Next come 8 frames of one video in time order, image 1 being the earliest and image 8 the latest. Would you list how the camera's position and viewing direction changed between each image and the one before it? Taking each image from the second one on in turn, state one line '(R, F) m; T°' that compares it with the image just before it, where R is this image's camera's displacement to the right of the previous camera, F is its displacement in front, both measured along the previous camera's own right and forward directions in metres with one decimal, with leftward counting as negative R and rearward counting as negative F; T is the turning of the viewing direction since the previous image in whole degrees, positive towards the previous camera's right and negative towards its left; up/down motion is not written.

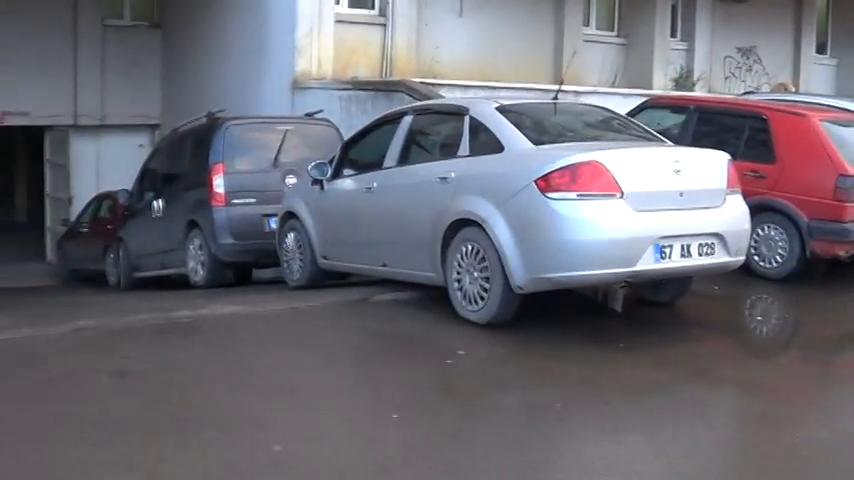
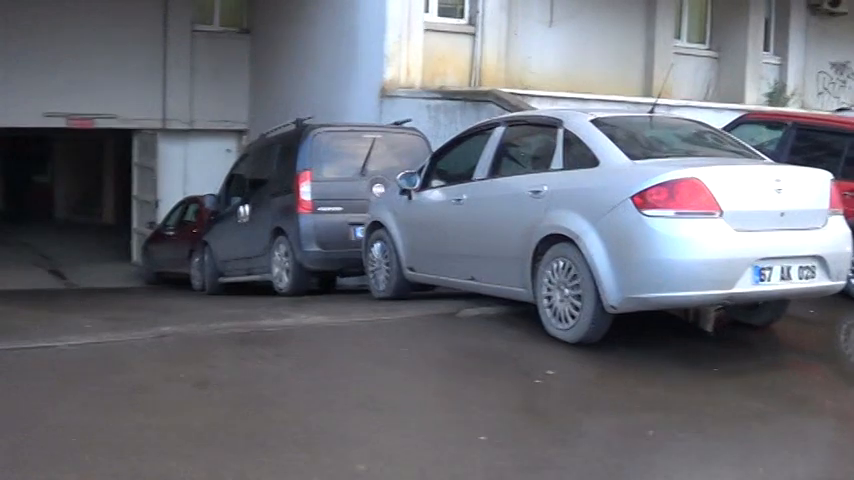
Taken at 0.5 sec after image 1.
(0.0, +0.2) m; -3°
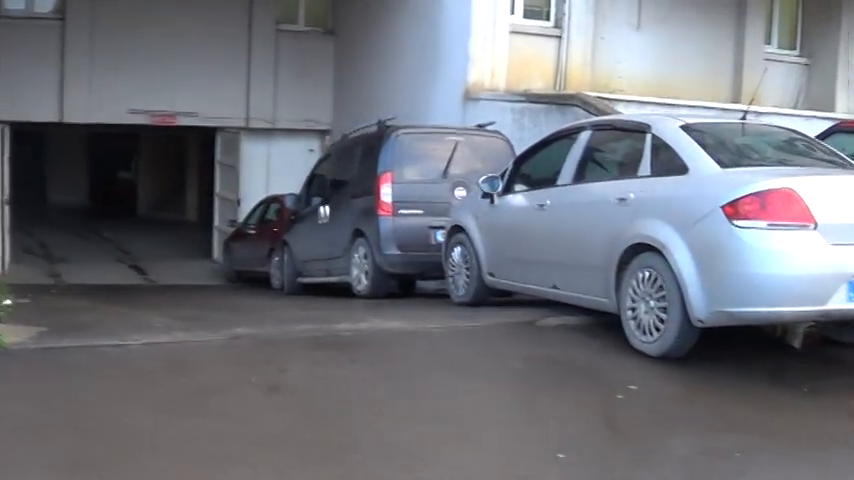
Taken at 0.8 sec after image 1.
(0.0, +0.2) m; -3°
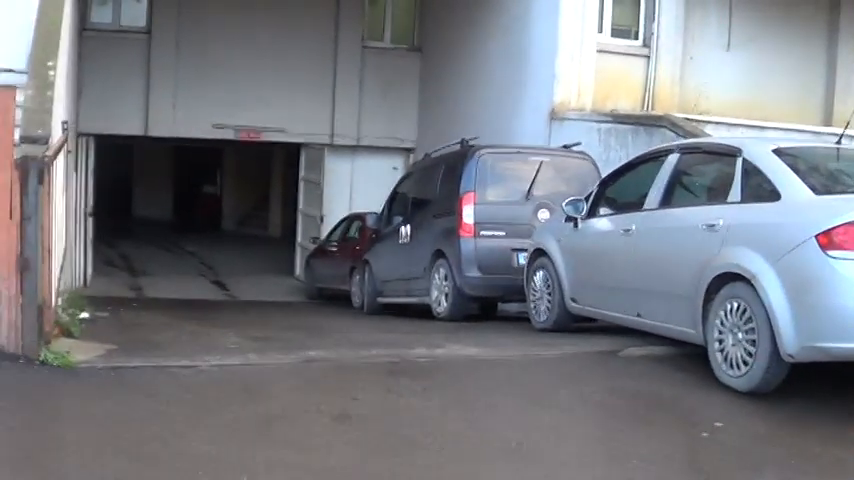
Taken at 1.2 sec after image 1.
(0.0, +0.2) m; -3°
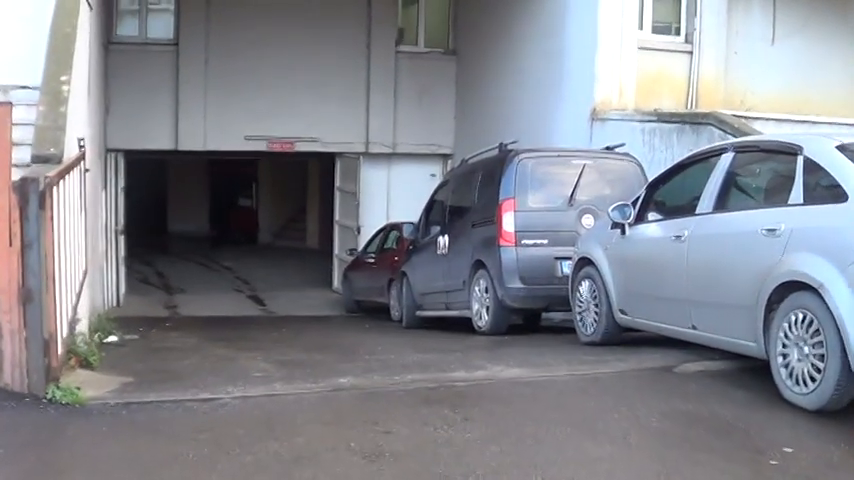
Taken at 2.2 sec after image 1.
(0.0, +0.5) m; -2°
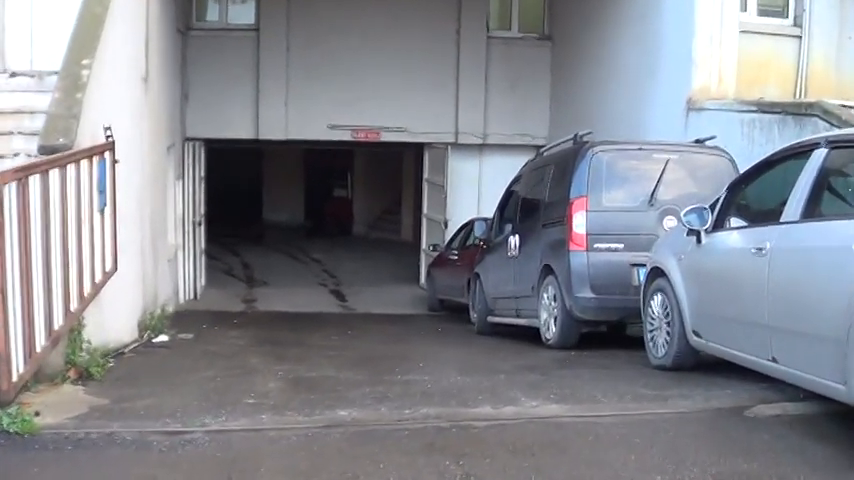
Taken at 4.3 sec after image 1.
(+0.4, +1.1) m; -5°
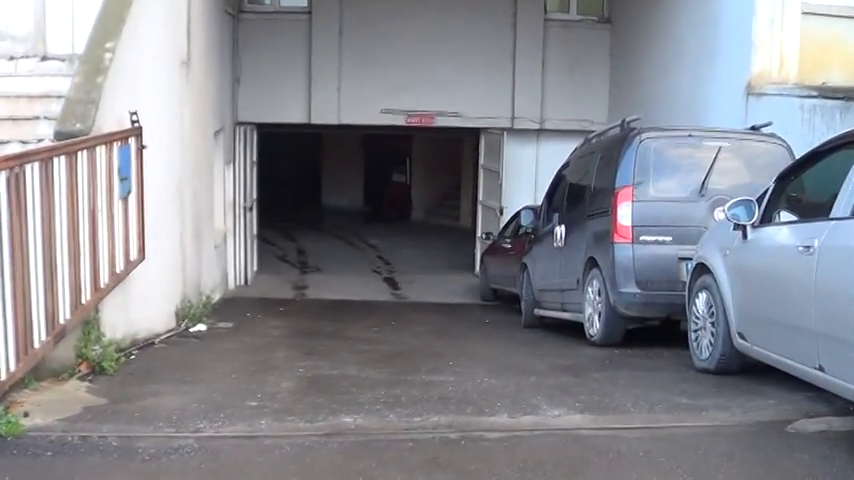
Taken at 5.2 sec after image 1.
(+0.2, +0.4) m; -3°
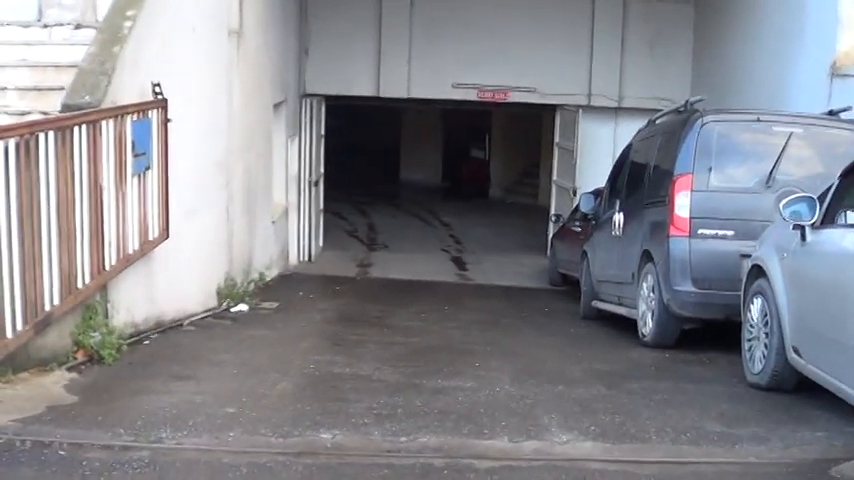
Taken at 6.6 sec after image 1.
(+0.3, +0.7) m; -4°
